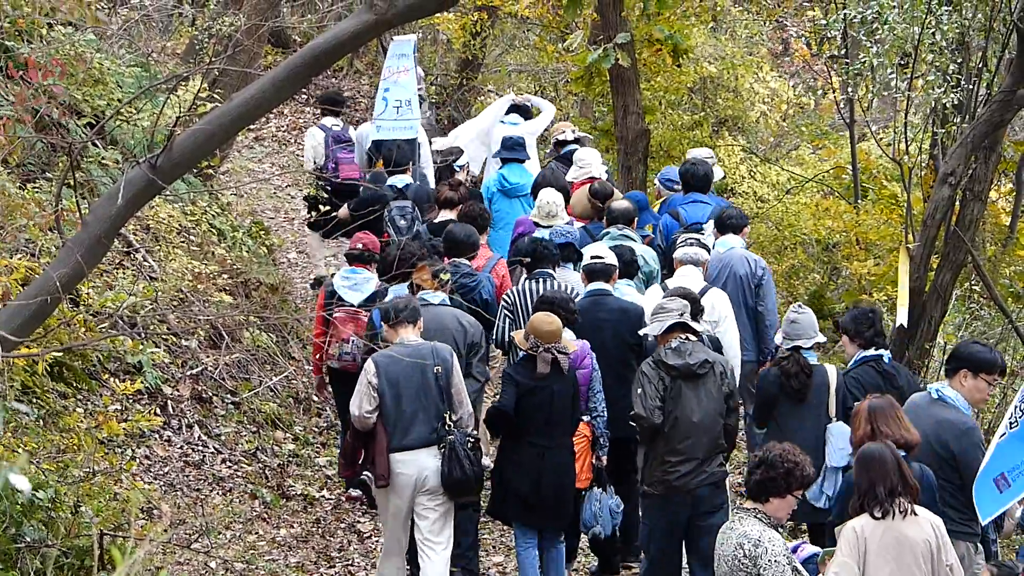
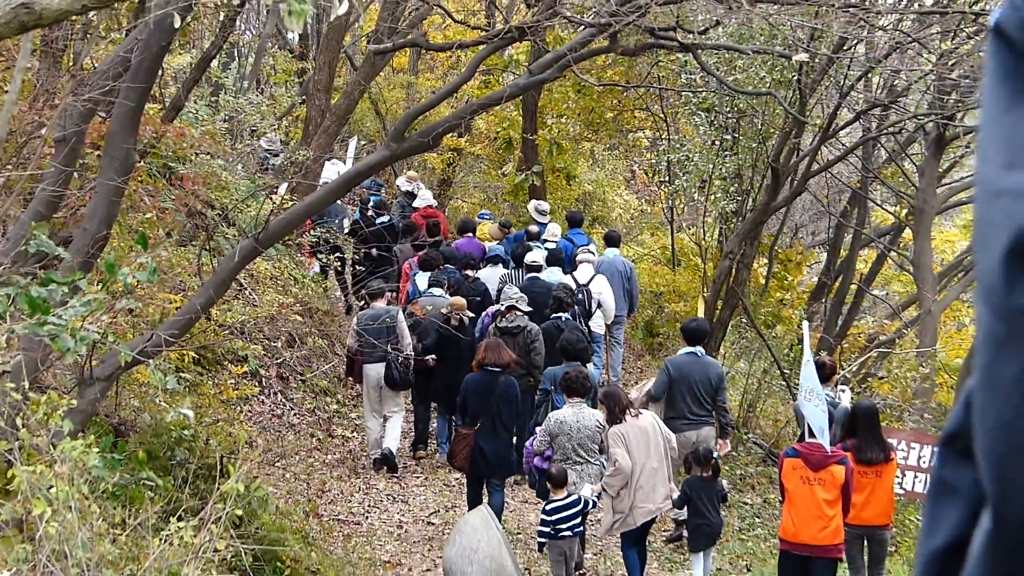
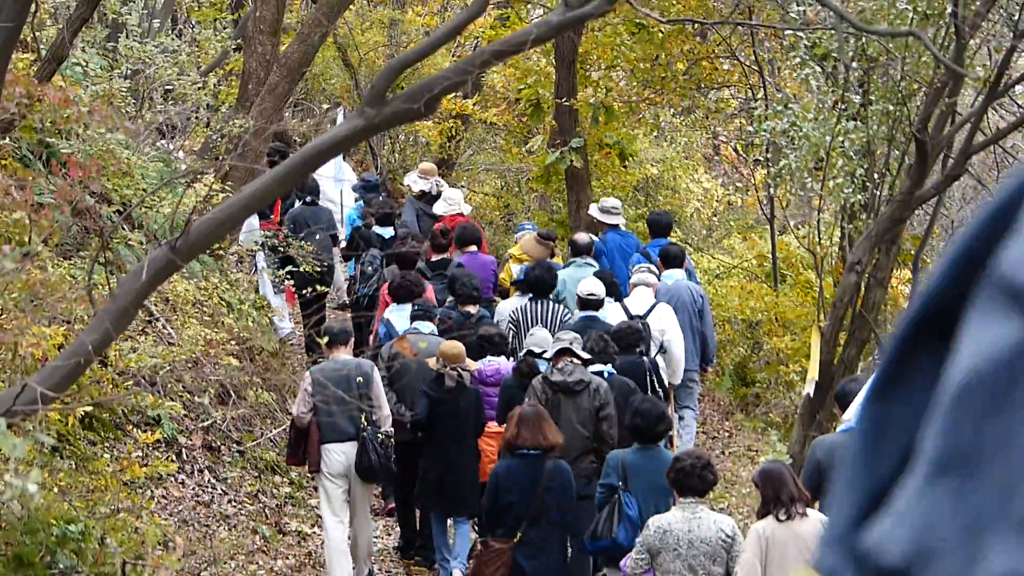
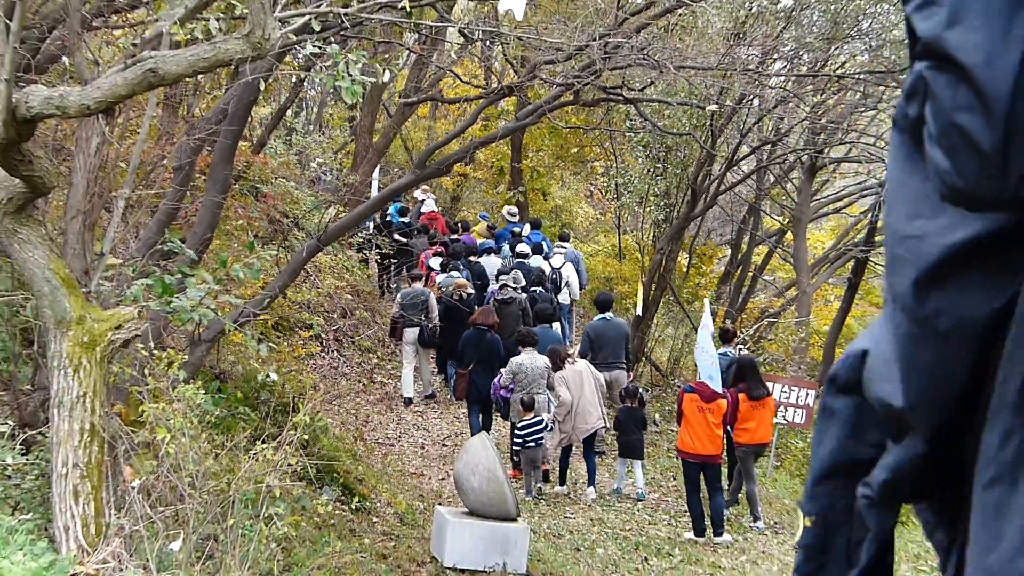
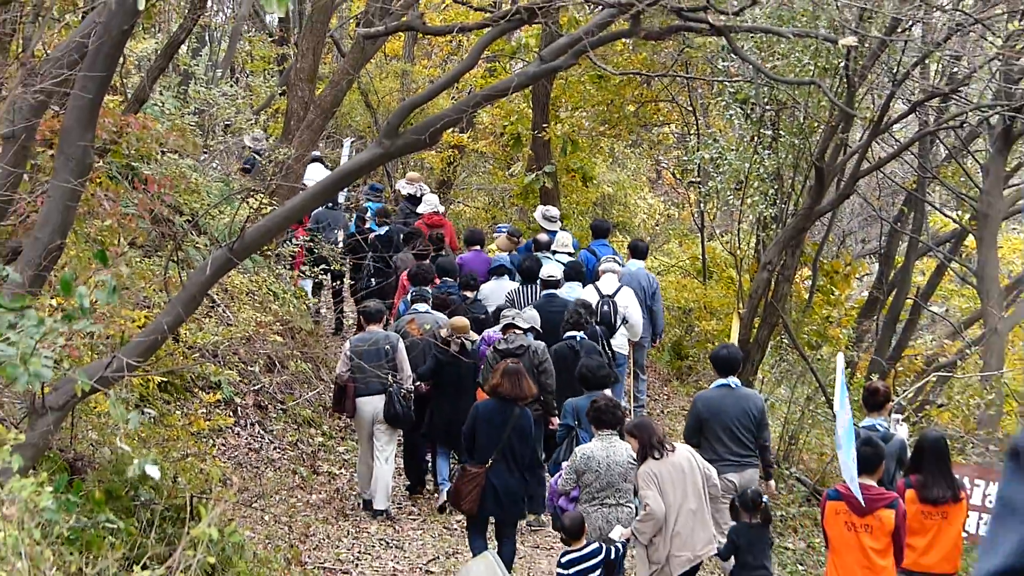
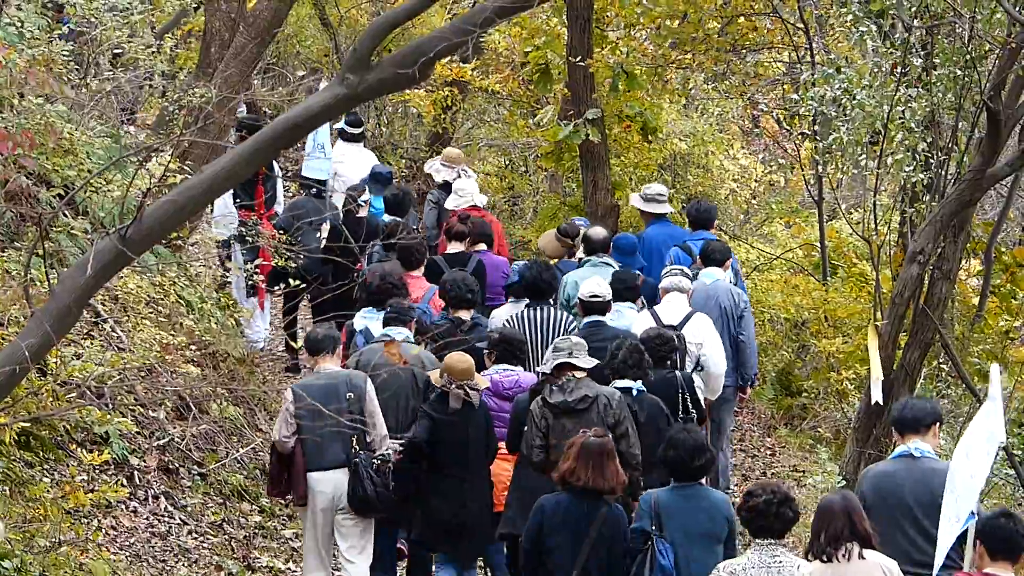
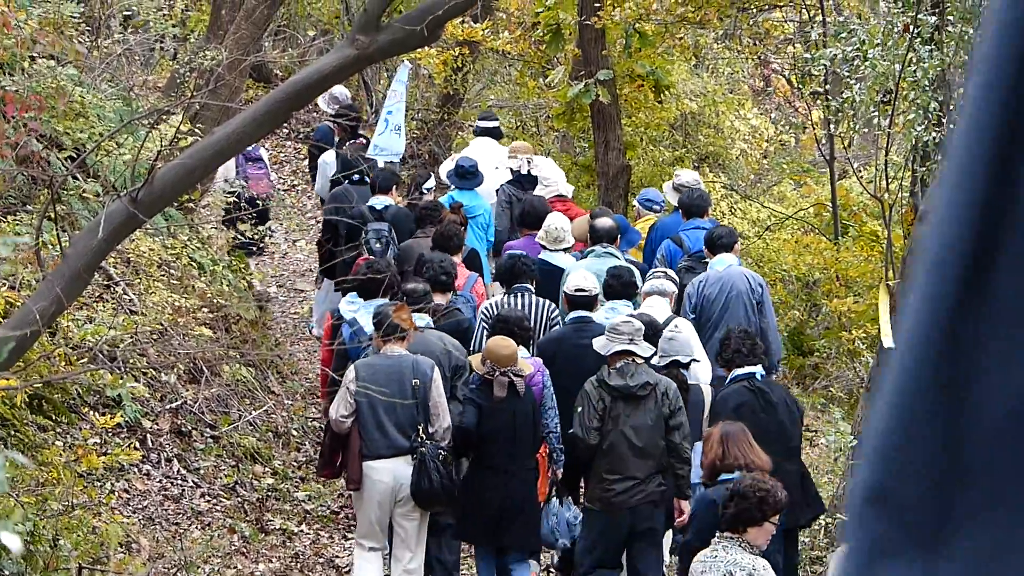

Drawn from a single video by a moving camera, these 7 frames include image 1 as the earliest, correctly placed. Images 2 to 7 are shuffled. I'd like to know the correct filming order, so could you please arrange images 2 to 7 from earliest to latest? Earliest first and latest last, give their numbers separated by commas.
7, 6, 3, 5, 2, 4
